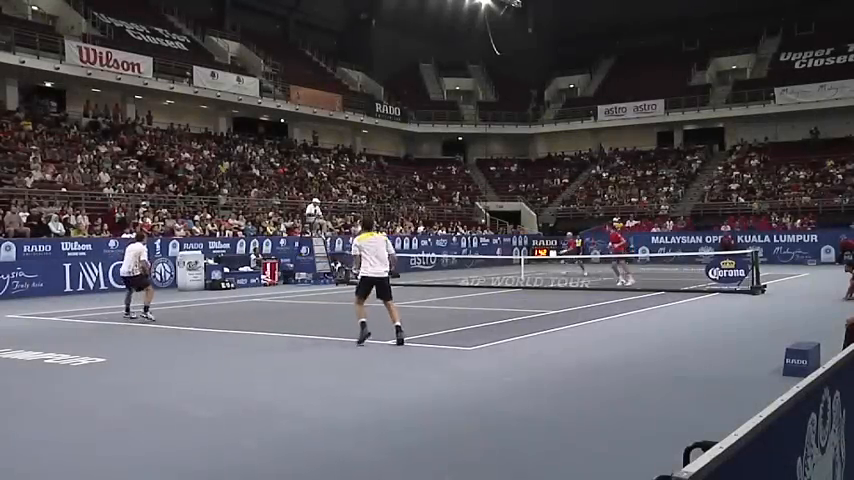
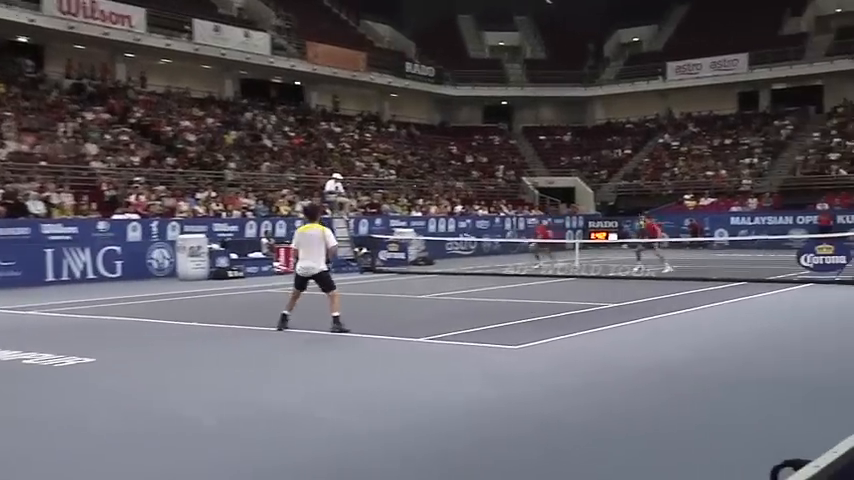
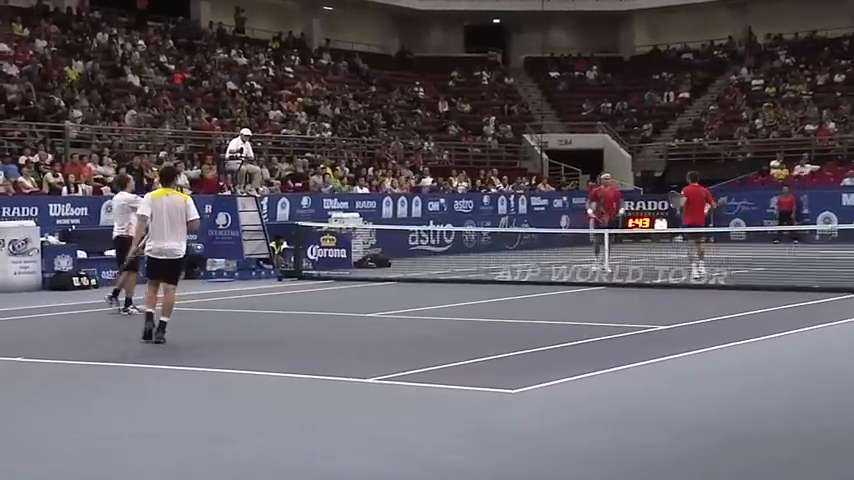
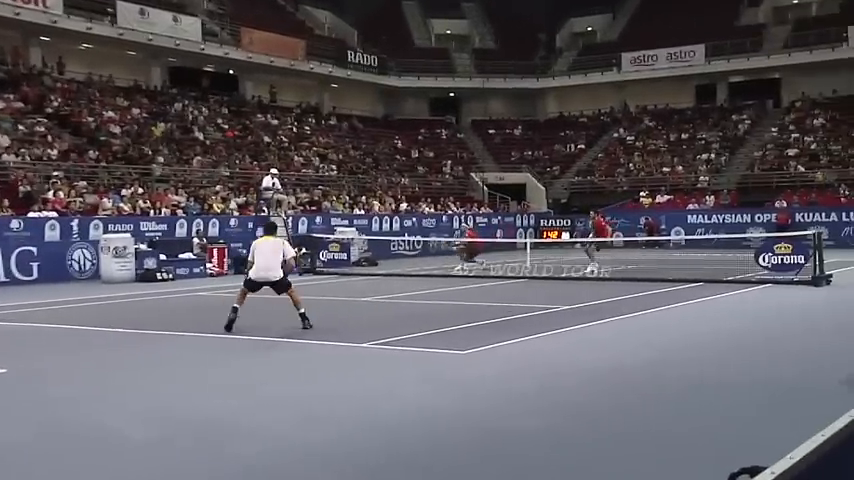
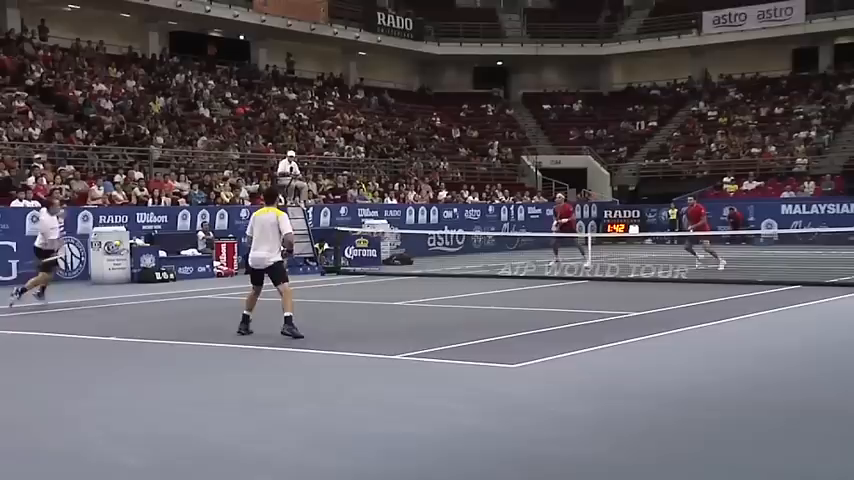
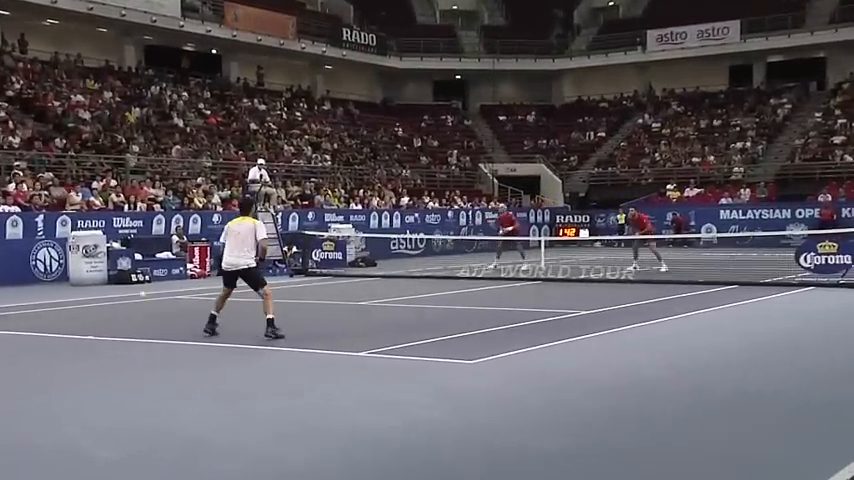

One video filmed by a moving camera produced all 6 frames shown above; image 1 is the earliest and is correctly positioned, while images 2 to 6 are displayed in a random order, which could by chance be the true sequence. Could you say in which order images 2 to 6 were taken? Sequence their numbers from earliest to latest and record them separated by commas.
2, 4, 6, 5, 3
